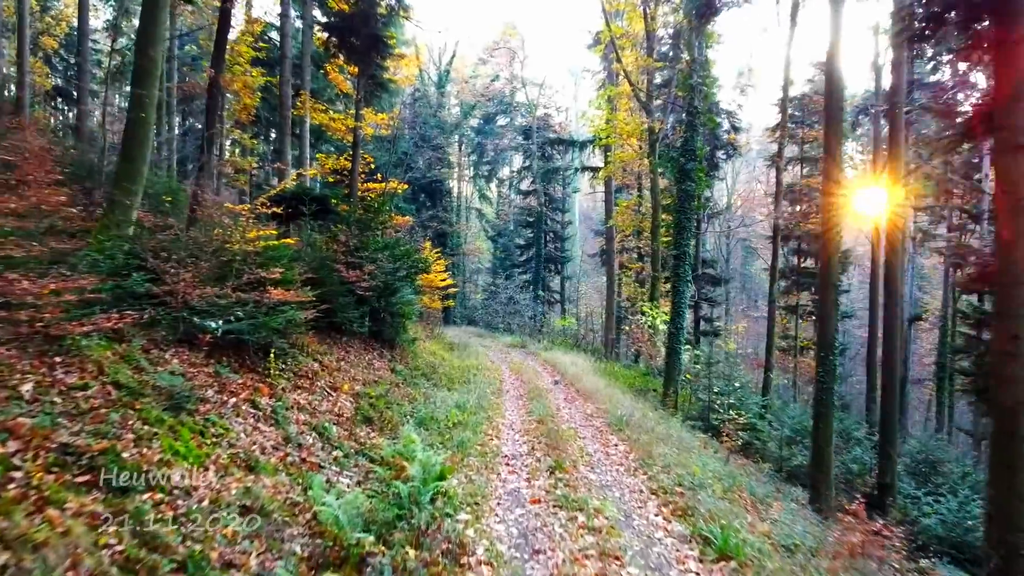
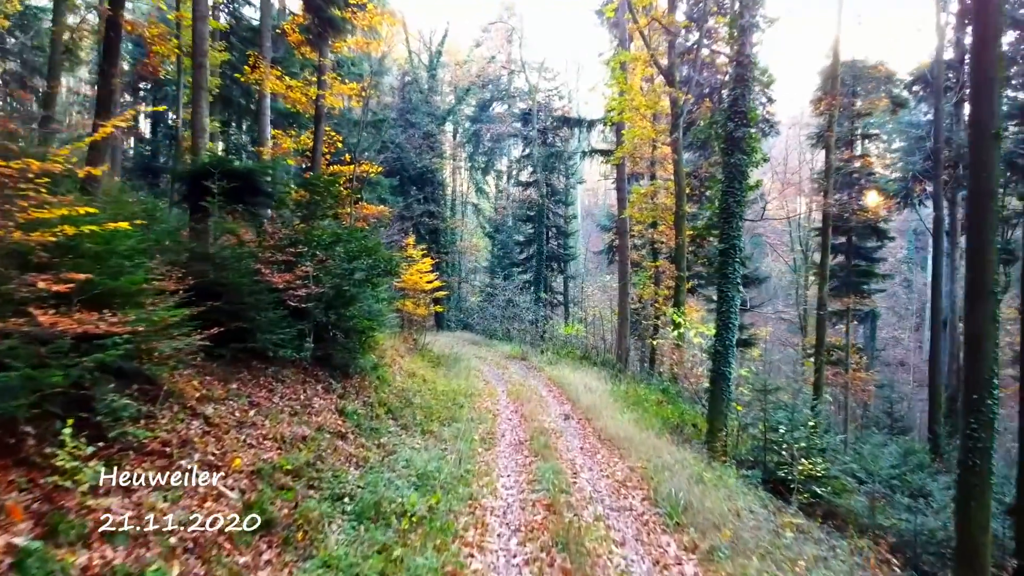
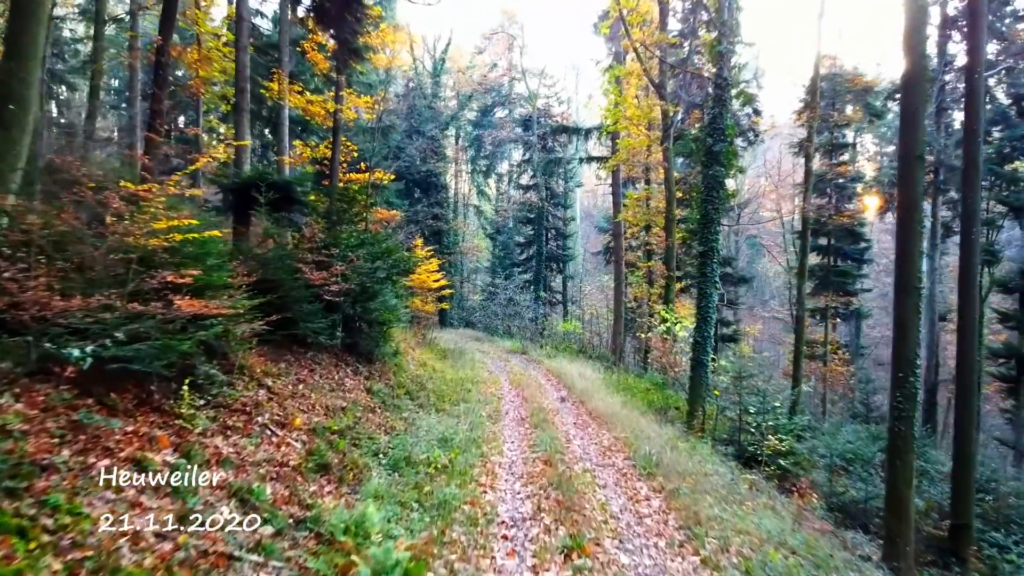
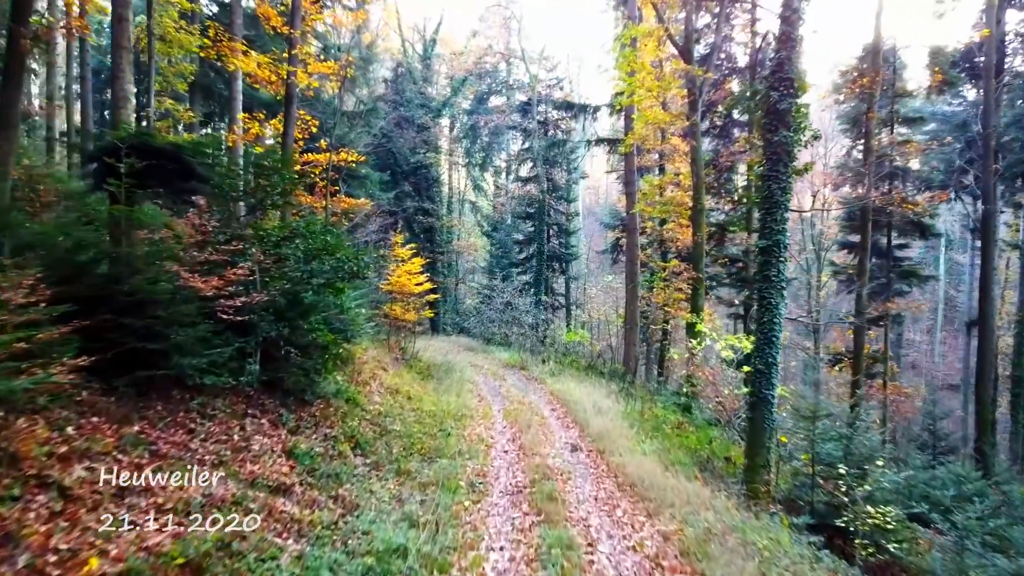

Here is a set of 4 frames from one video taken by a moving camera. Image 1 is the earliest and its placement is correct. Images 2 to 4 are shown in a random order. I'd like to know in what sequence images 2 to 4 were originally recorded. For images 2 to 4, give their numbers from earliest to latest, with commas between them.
3, 2, 4
